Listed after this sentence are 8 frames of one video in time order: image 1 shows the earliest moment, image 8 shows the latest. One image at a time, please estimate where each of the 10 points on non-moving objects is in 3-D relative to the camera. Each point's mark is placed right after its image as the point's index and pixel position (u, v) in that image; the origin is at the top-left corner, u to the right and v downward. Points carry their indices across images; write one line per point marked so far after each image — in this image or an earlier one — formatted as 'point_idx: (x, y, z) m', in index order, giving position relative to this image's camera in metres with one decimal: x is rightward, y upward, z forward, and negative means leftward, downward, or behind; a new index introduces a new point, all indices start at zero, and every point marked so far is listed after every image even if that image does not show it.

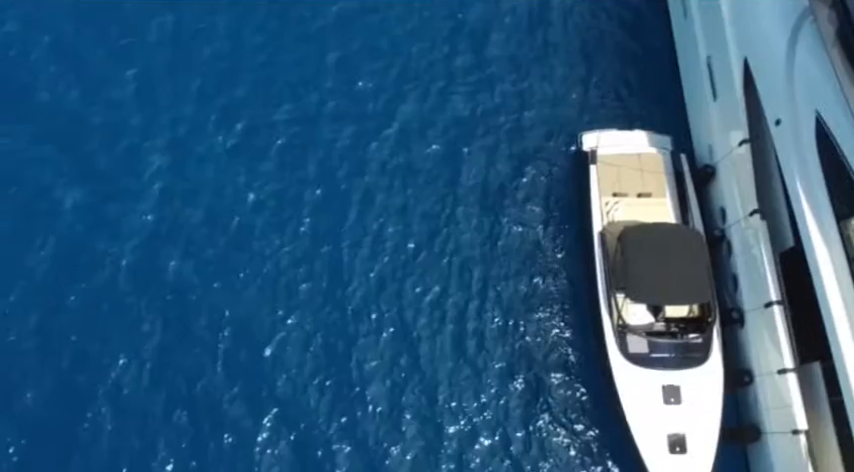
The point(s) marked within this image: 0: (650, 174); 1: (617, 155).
0: (+4.5, +1.2, +19.2) m
1: (+3.8, +1.6, +19.3) m
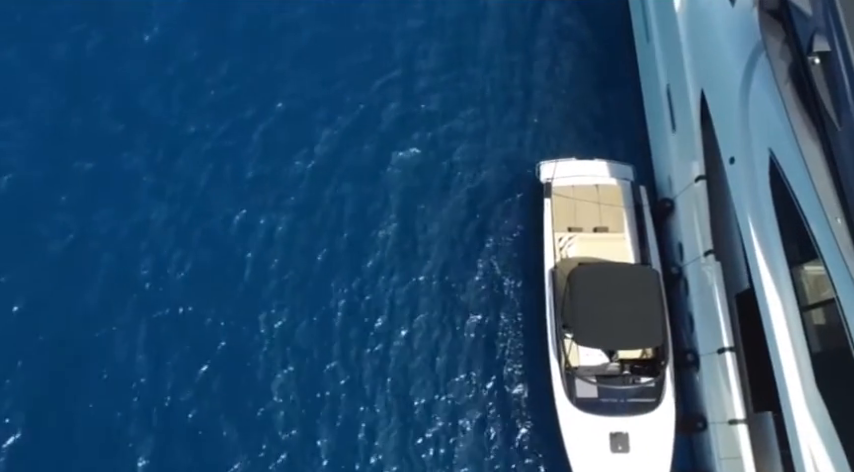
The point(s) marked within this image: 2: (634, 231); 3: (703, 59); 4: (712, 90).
0: (+3.5, +0.6, +18.5) m
1: (+2.9, +1.0, +18.7) m
2: (+4.0, +0.1, +18.4) m
3: (+4.9, +3.1, +17.0) m
4: (+4.9, +2.5, +16.6) m
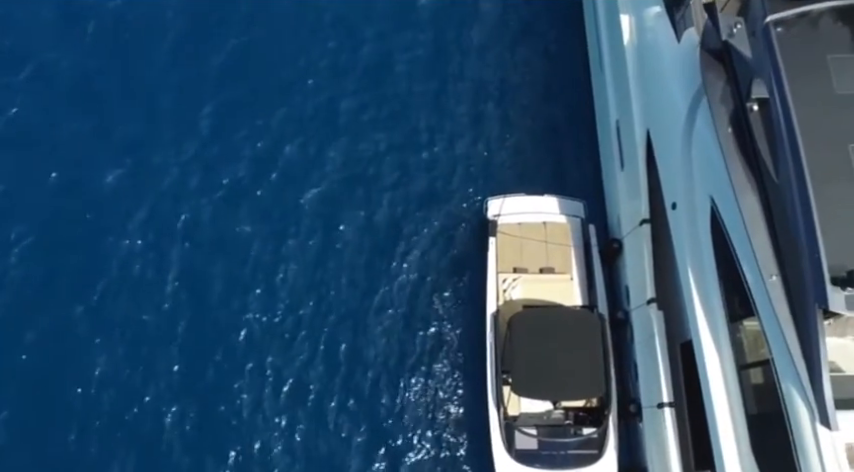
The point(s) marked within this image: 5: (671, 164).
0: (+2.4, -0.2, +17.9) m
1: (+1.8, +0.2, +18.0) m
2: (+2.9, -0.7, +17.7) m
3: (+3.8, +2.4, +16.4) m
4: (+3.8, +1.8, +15.9) m
5: (+3.9, +1.1, +15.3) m
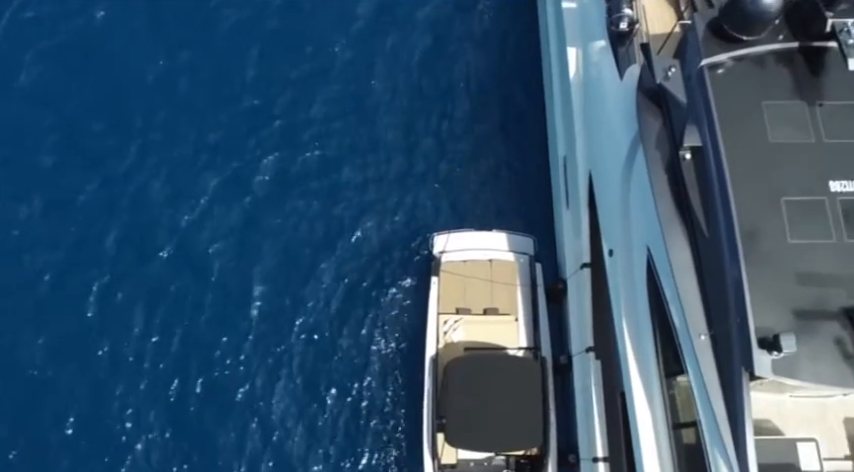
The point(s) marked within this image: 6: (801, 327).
0: (+1.3, -0.9, +17.3) m
1: (+0.7, -0.5, +17.4) m
2: (+1.8, -1.4, +17.2) m
3: (+2.7, +1.7, +15.8) m
4: (+2.7, +1.0, +15.3) m
5: (+2.8, +0.4, +14.7) m
6: (+4.5, -1.1, +11.5) m
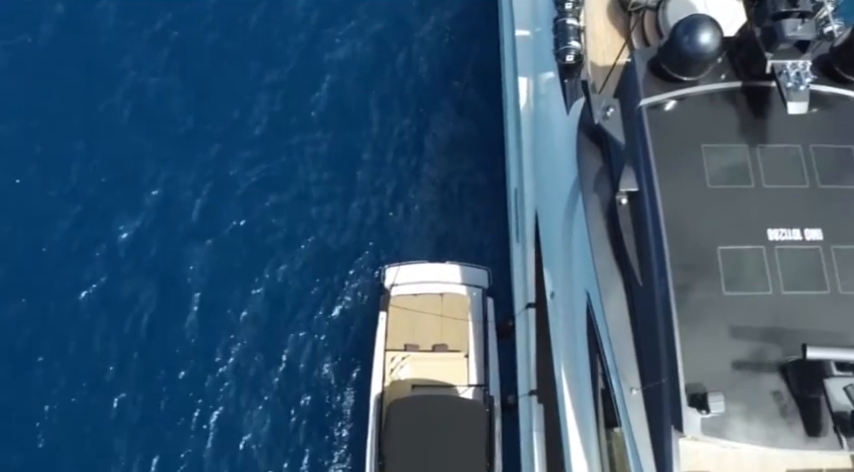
0: (+0.4, -1.5, +16.9) m
1: (-0.2, -1.1, +17.0) m
2: (+0.9, -2.0, +16.8) m
3: (+1.8, +1.0, +15.4) m
4: (+1.8, +0.4, +14.9) m
5: (+1.9, -0.2, +14.3) m
6: (+3.5, -1.7, +11.0) m
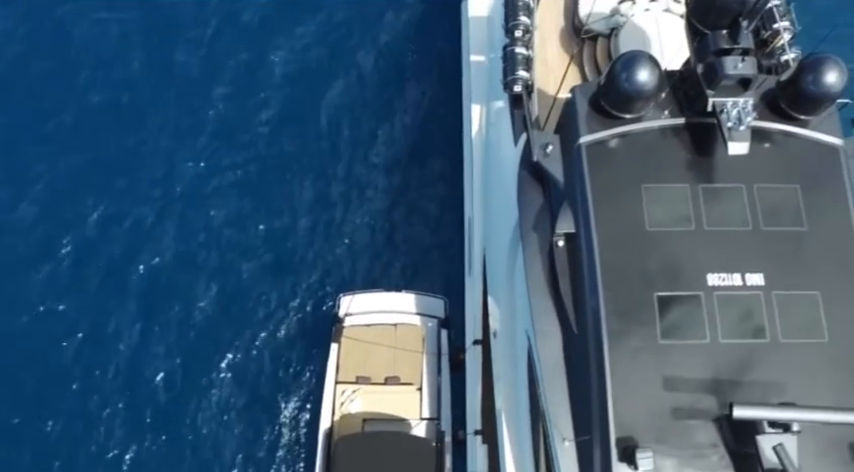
0: (-0.4, -2.0, +16.5) m
1: (-1.1, -1.6, +16.7) m
2: (+0.1, -2.5, +16.4) m
3: (+1.0, +0.5, +15.0) m
4: (+1.0, -0.1, +14.5) m
5: (+1.0, -0.7, +13.9) m
6: (+2.7, -2.2, +10.7) m
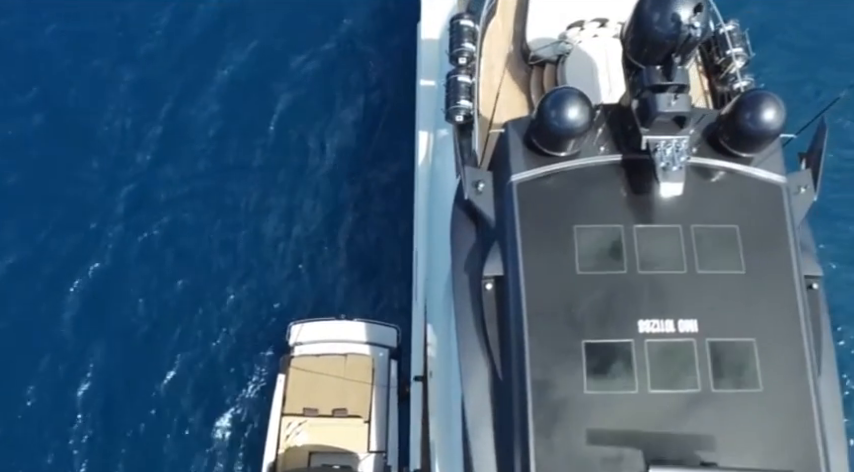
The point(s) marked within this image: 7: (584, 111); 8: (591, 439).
0: (-1.3, -2.5, +16.2) m
1: (-1.9, -2.1, +16.3) m
2: (-0.8, -3.0, +16.0) m
3: (+0.1, 0.0, +14.6) m
4: (+0.1, -0.6, +14.1) m
5: (+0.1, -1.2, +13.5) m
6: (+1.7, -2.7, +10.3) m
7: (+1.8, +1.5, +11.2) m
8: (+1.8, -2.2, +10.5) m
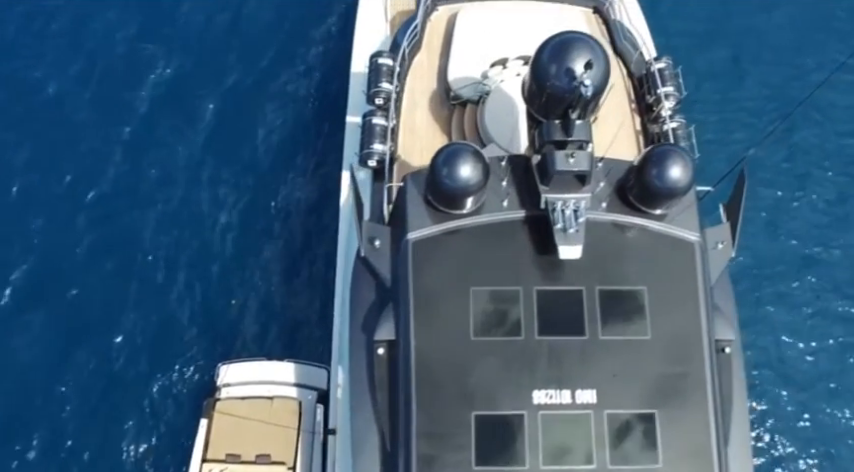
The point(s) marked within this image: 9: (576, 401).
0: (-2.5, -3.2, +15.6) m
1: (-3.1, -2.8, +15.8) m
2: (-2.0, -3.7, +15.5) m
3: (-1.1, -0.6, +14.0) m
4: (-1.1, -1.3, +13.6) m
5: (-1.1, -1.9, +13.0) m
6: (+0.5, -3.5, +9.7) m
7: (+0.6, +0.7, +10.6) m
8: (+0.5, -2.9, +9.9) m
9: (+1.6, -1.8, +10.4) m
